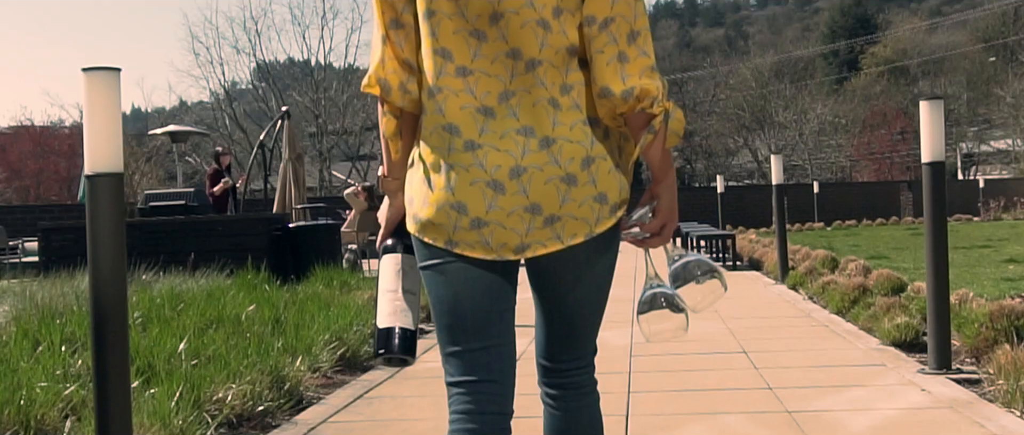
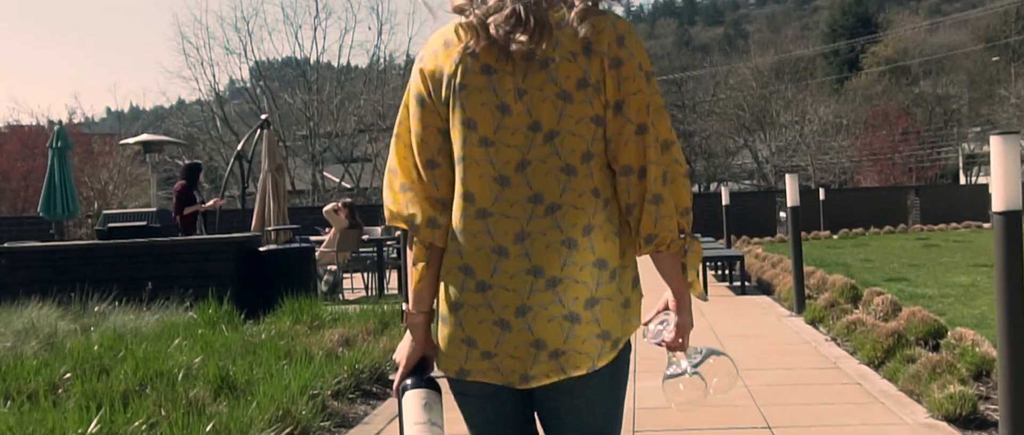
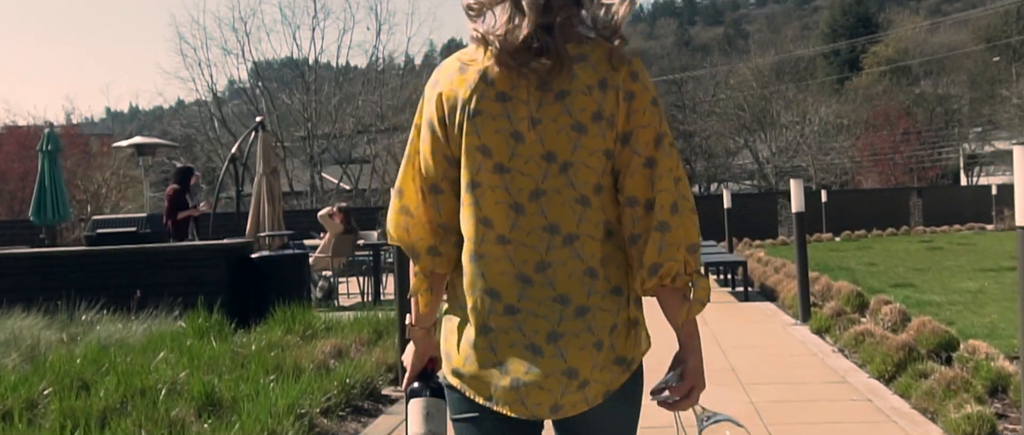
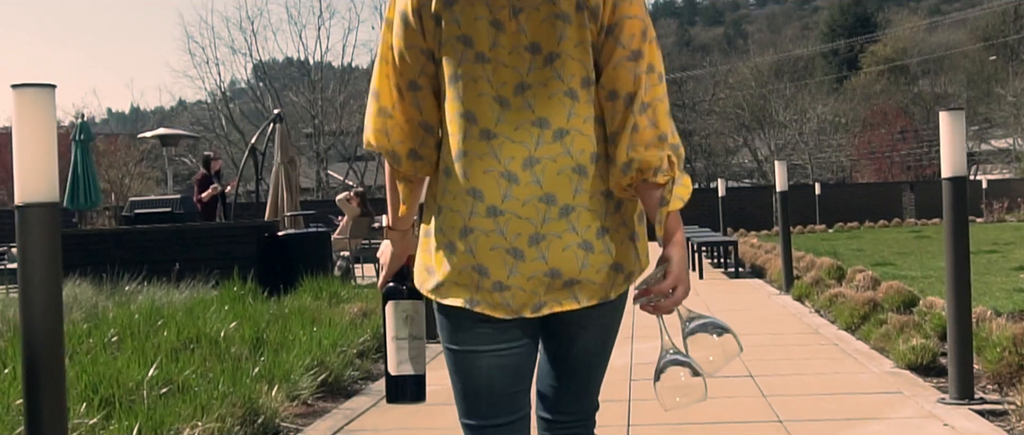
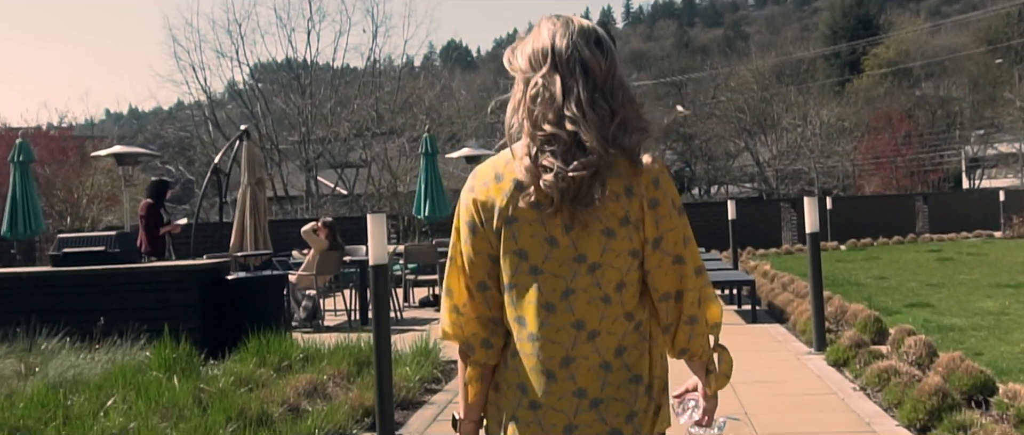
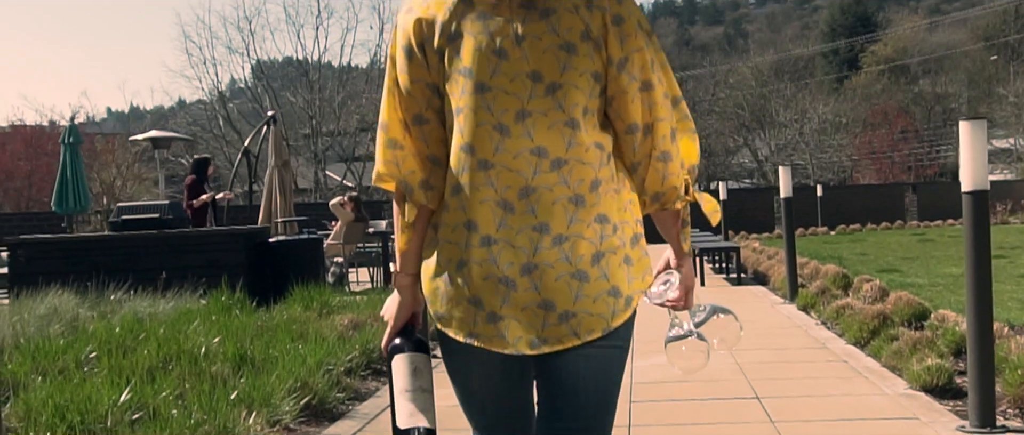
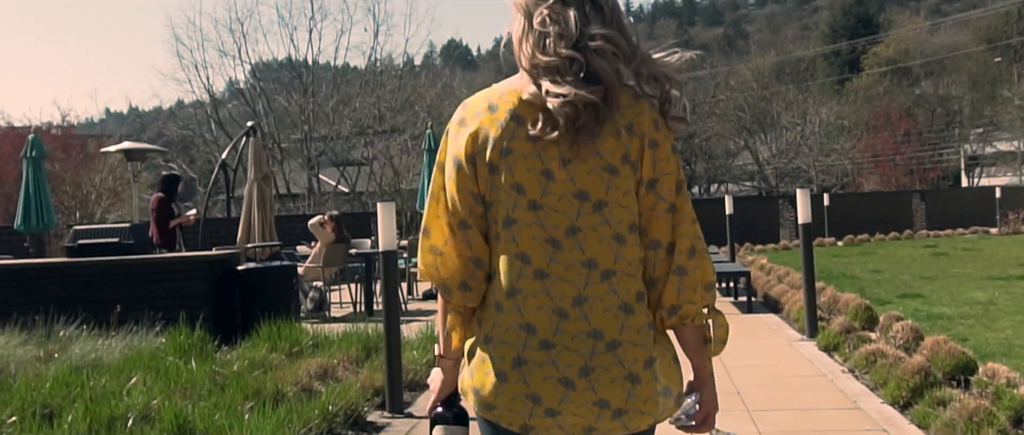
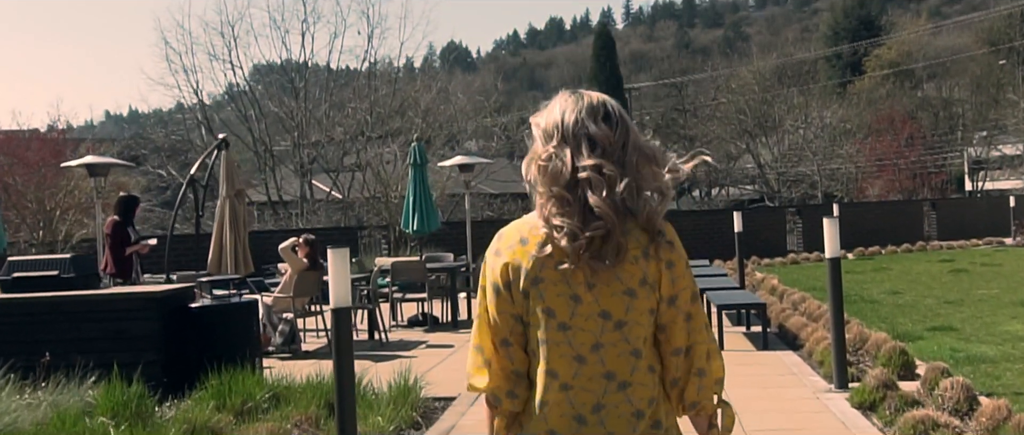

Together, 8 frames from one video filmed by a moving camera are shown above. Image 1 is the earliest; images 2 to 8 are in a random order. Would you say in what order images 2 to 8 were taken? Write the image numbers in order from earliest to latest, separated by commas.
4, 6, 2, 3, 7, 5, 8
